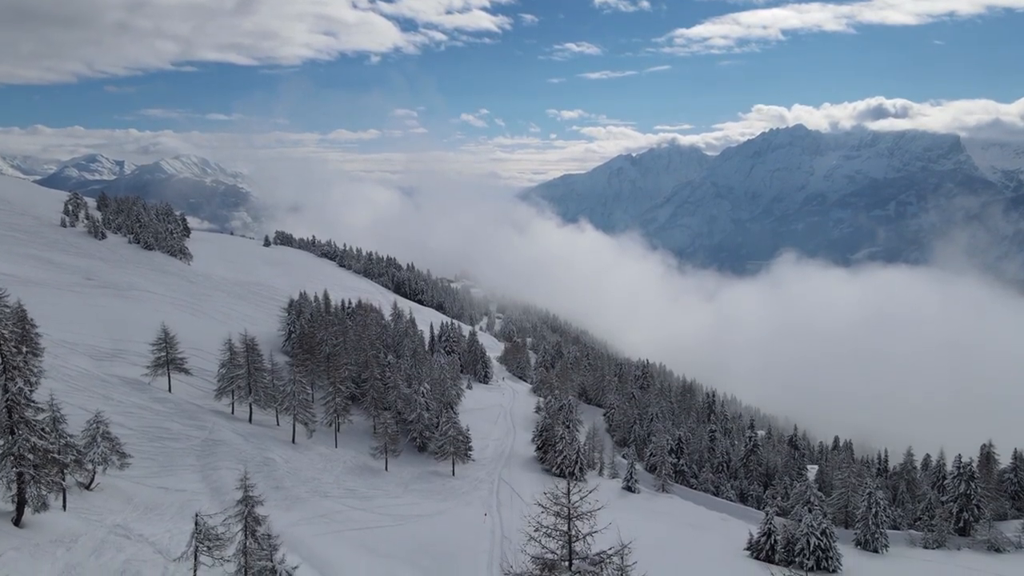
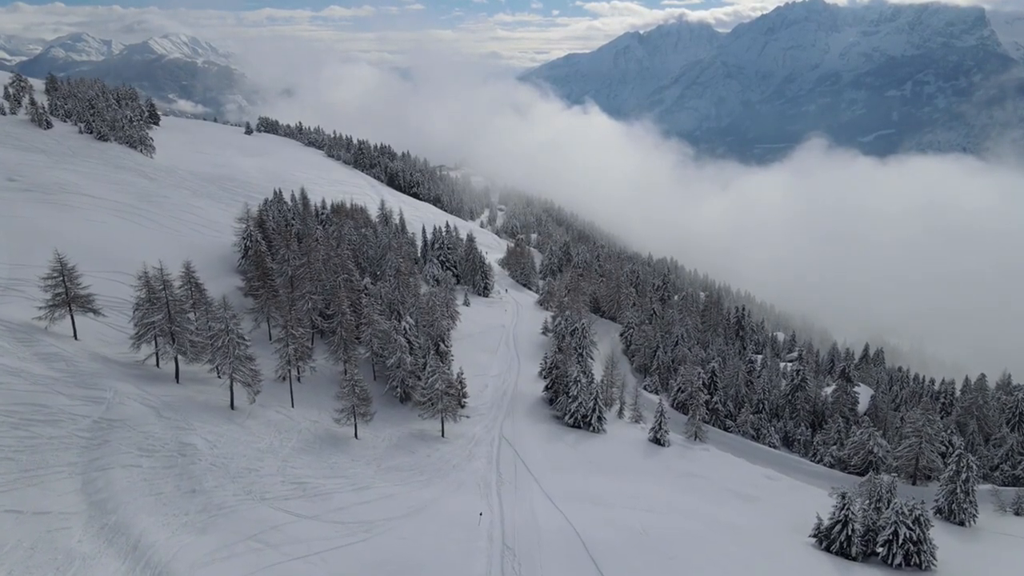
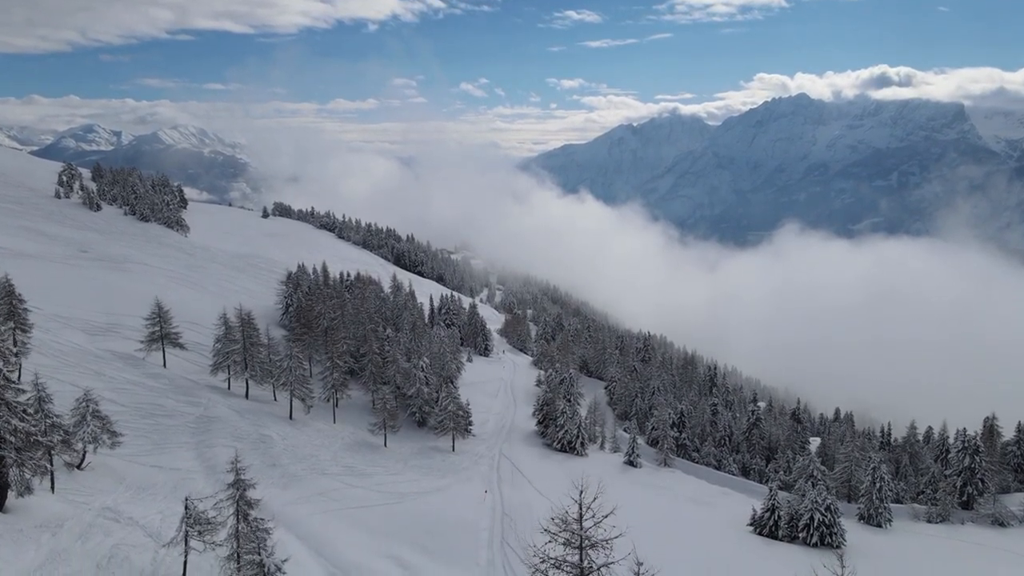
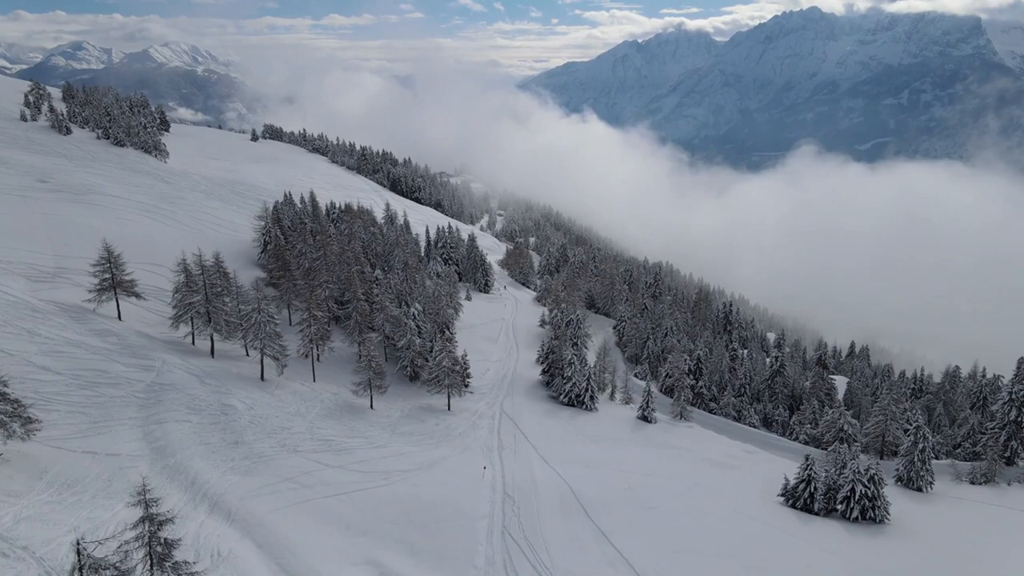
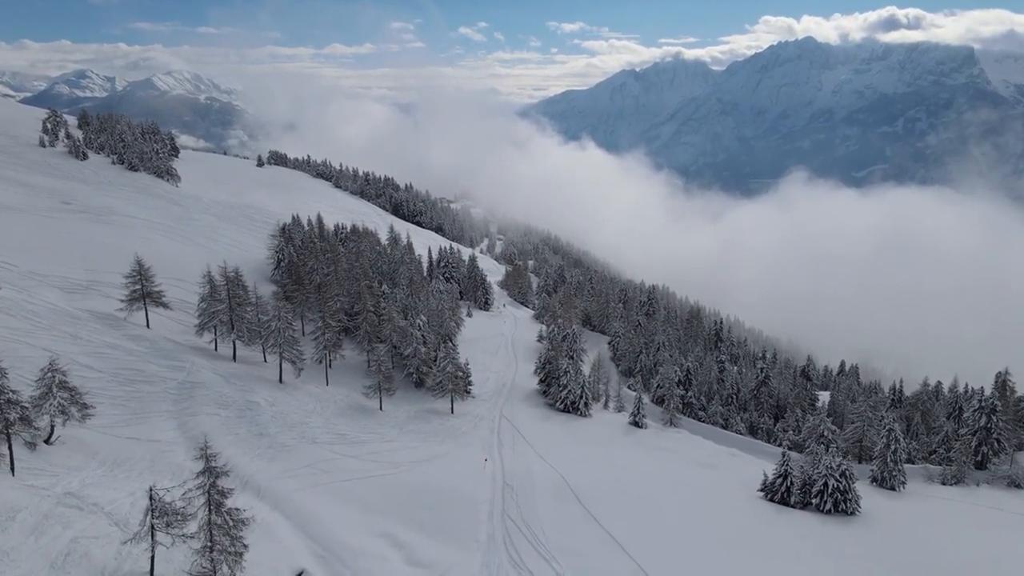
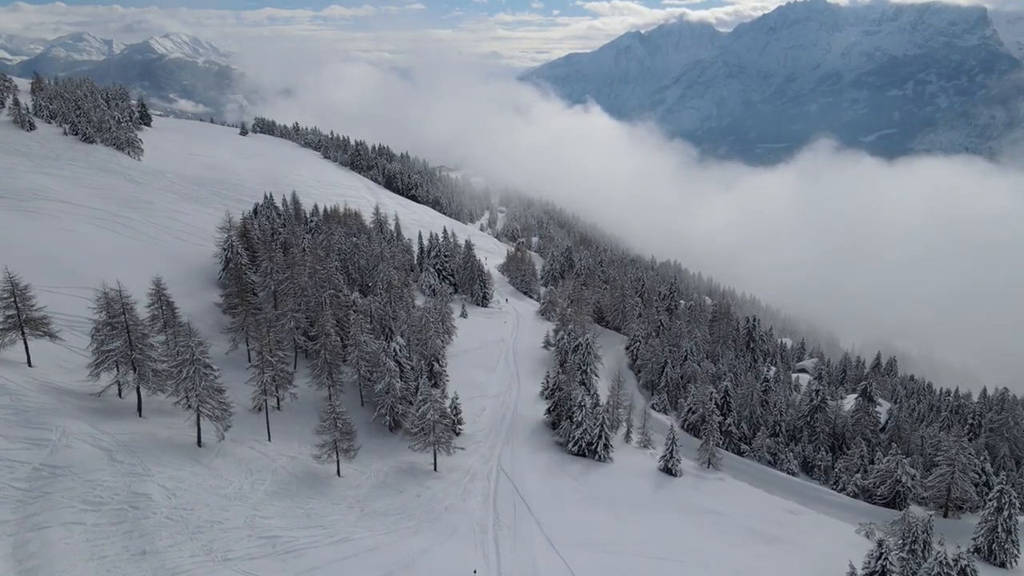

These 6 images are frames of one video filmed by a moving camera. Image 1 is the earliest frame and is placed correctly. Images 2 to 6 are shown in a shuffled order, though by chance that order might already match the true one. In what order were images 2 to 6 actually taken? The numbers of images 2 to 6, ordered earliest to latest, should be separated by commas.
3, 5, 4, 2, 6
